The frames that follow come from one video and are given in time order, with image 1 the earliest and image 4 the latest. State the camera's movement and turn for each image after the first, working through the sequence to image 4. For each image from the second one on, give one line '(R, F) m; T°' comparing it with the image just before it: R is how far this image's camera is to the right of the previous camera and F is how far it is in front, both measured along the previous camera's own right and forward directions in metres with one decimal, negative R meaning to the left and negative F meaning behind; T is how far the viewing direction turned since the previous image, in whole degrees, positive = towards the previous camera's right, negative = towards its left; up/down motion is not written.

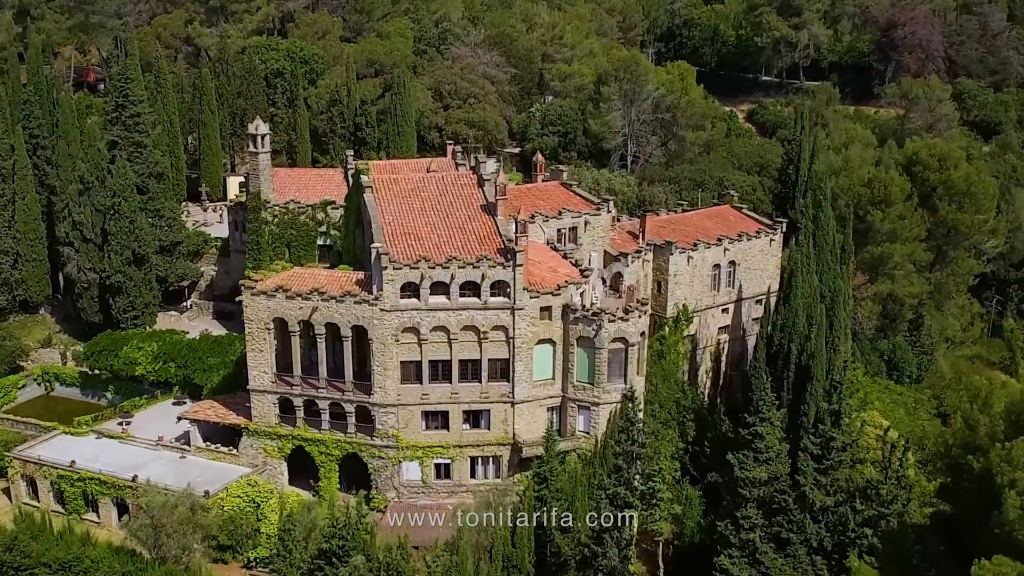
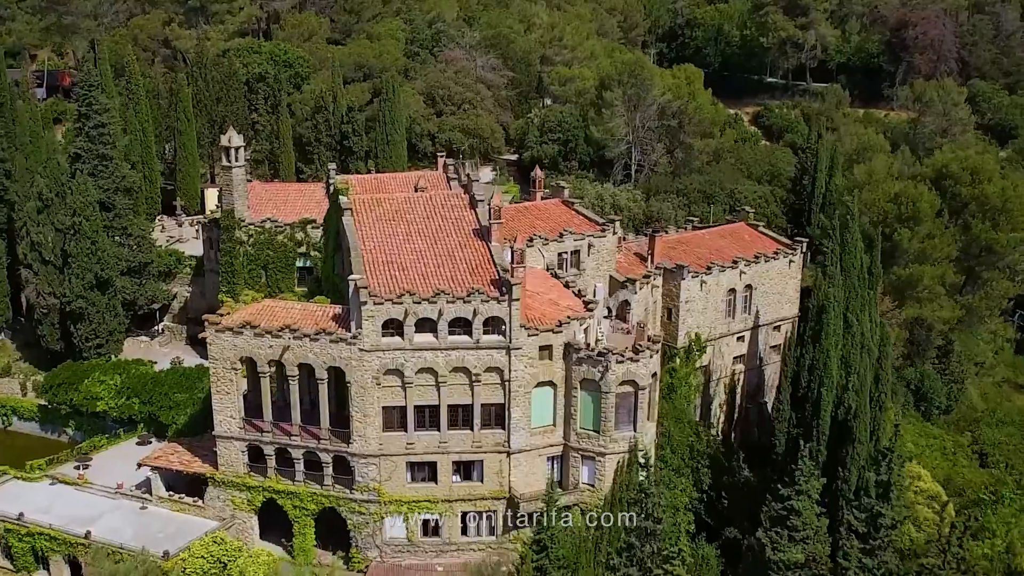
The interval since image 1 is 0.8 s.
(+0.1, +4.6) m; 0°
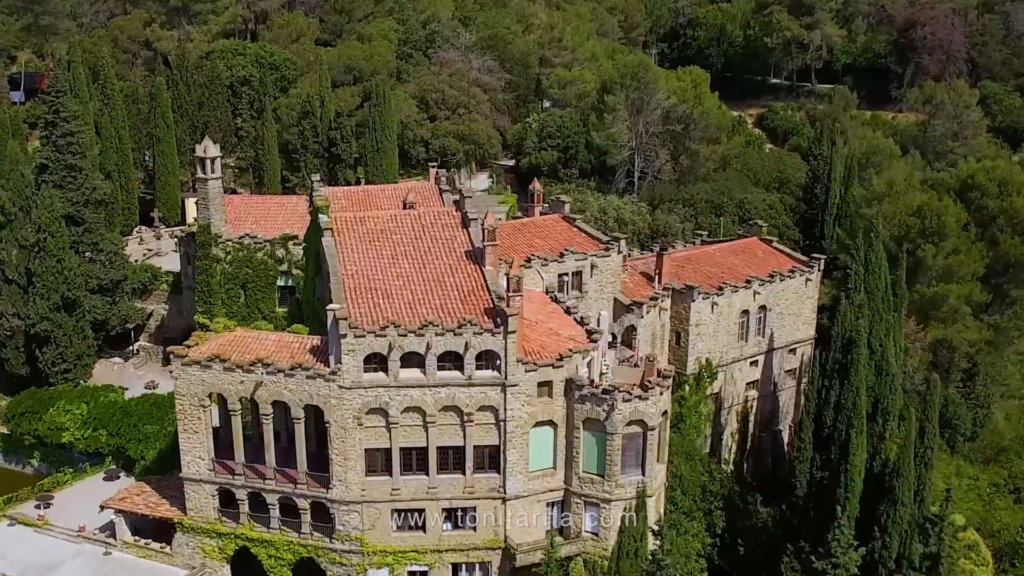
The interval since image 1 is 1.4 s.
(+0.1, +3.5) m; 0°
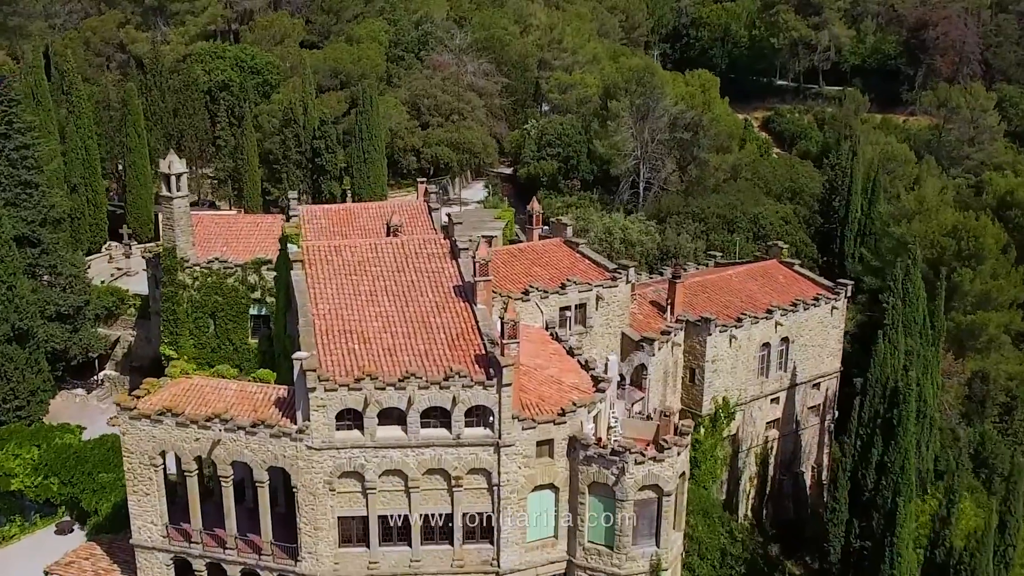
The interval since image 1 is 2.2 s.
(+0.1, +4.4) m; 0°
